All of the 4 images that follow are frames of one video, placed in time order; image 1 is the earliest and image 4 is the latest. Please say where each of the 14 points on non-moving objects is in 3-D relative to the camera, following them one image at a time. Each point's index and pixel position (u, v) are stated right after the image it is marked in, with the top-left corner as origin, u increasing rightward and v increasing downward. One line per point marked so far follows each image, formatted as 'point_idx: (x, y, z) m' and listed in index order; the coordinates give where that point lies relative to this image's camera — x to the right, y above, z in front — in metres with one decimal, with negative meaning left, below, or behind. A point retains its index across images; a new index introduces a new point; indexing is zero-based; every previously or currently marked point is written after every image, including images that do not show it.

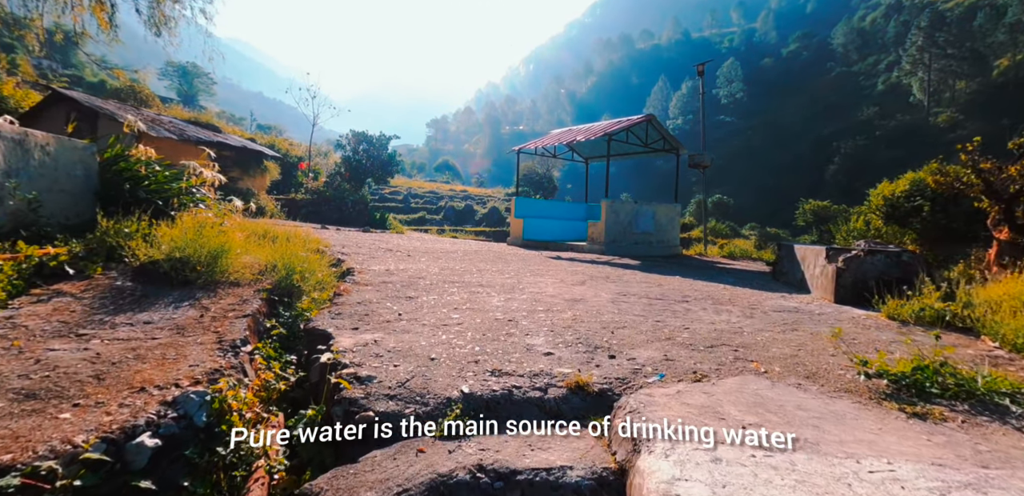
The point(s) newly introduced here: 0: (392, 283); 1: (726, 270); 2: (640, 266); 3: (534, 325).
0: (-1.0, -0.3, +3.7) m
1: (+3.0, -0.3, +6.6) m
2: (+1.8, -0.2, +6.4) m
3: (+0.1, -0.4, +2.6) m
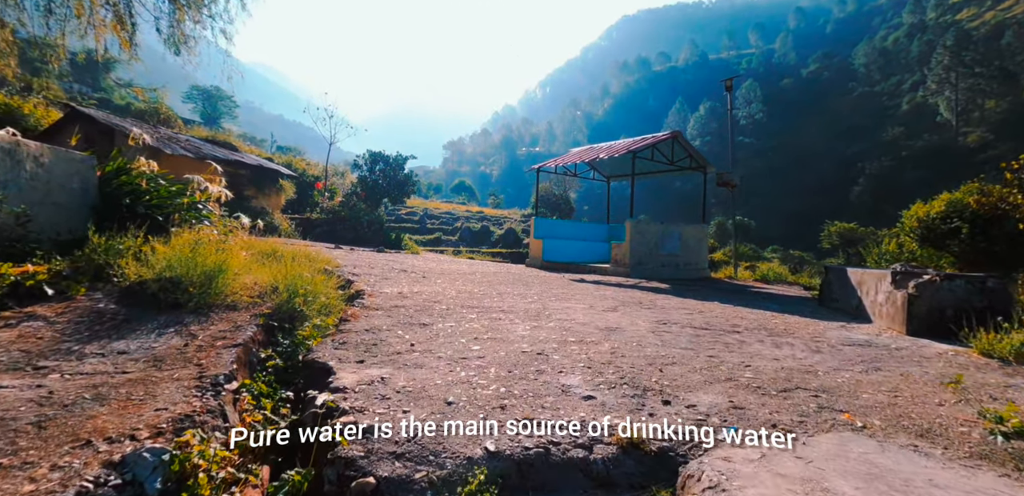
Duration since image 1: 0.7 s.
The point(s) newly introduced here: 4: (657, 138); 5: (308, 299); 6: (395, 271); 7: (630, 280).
0: (-0.8, -0.4, +3.4) m
1: (+3.3, -0.6, +6.1) m
2: (+2.1, -0.5, +6.0) m
3: (+0.3, -0.5, +2.2) m
4: (+2.7, +2.0, +8.4) m
5: (-1.3, -0.3, +3.0) m
6: (-1.5, -0.3, +5.7) m
7: (+1.8, -0.5, +6.9) m
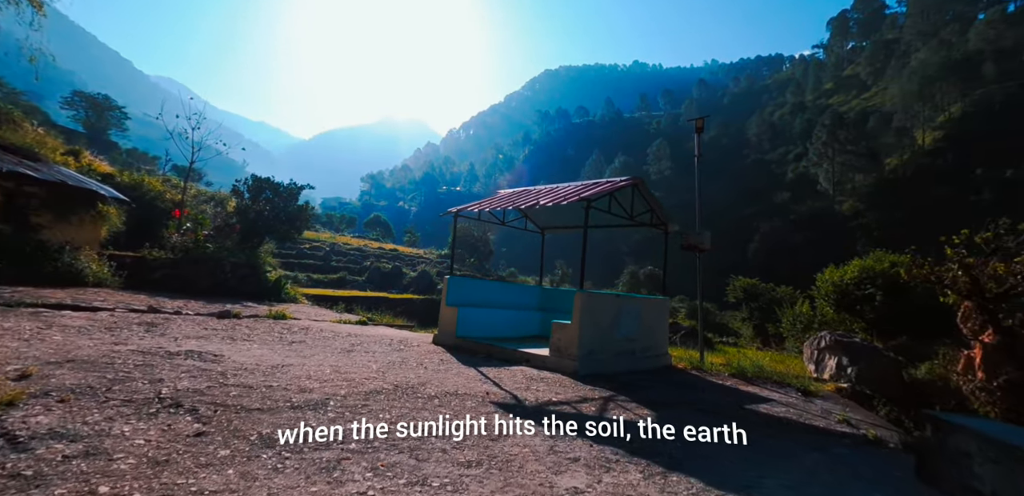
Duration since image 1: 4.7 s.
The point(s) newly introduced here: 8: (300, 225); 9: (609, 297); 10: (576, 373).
0: (-1.2, -1.0, +0.6) m
1: (+2.4, -1.6, +4.0) m
2: (+1.2, -1.4, +3.7) m
3: (+0.1, -1.0, -0.4) m
4: (+1.4, +0.9, +6.4) m
5: (-1.6, -0.8, +0.1) m
6: (-2.2, -1.0, +2.8) m
7: (+0.7, -1.4, +4.5) m
8: (-8.5, +0.9, +18.5) m
9: (+1.3, -0.6, +6.2) m
10: (+0.8, -1.5, +5.7) m
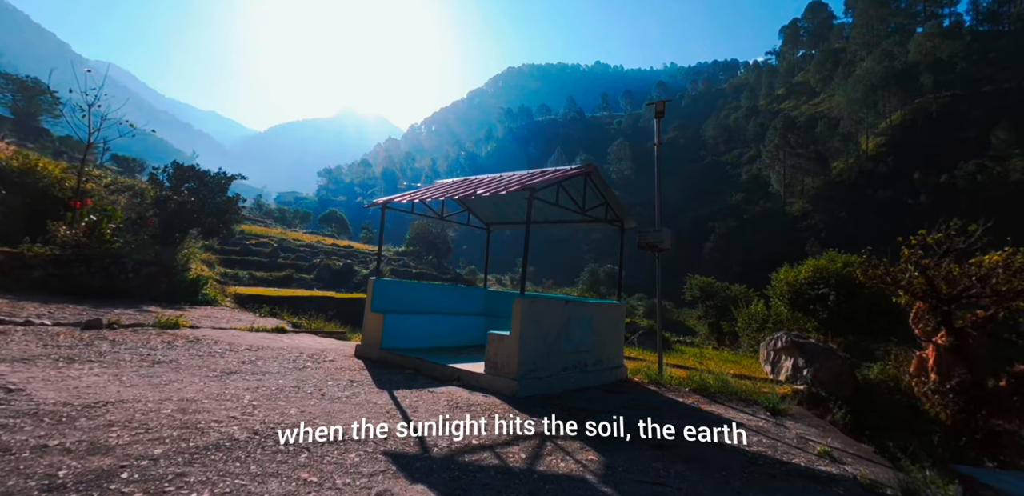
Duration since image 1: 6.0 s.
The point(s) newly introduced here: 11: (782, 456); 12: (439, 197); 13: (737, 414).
0: (-1.5, -1.0, -0.5) m
1: (+1.8, -1.6, +3.2) m
2: (+0.6, -1.4, +2.8) m
3: (-0.2, -1.0, -1.3) m
4: (+0.6, +0.9, +5.5) m
5: (-1.9, -0.8, -1.0) m
6: (-2.8, -1.0, +1.6) m
7: (+0.1, -1.4, +3.5) m
8: (-10.2, +1.1, +16.7) m
9: (+0.5, -0.6, +5.3) m
10: (0.0, -1.5, +4.7) m
11: (+2.1, -1.6, +3.6) m
12: (-1.0, +0.7, +6.1) m
13: (+2.5, -1.8, +5.2) m
